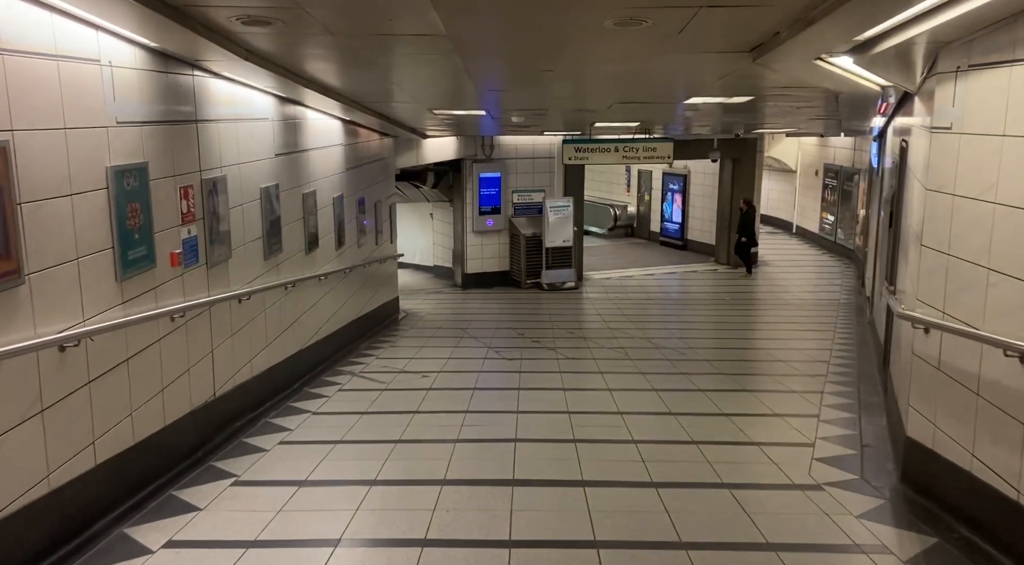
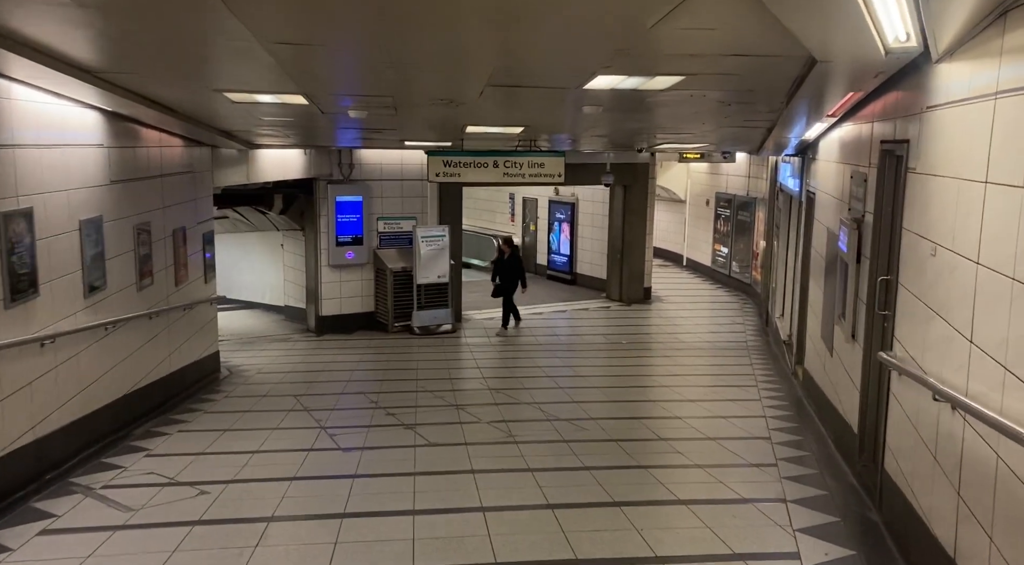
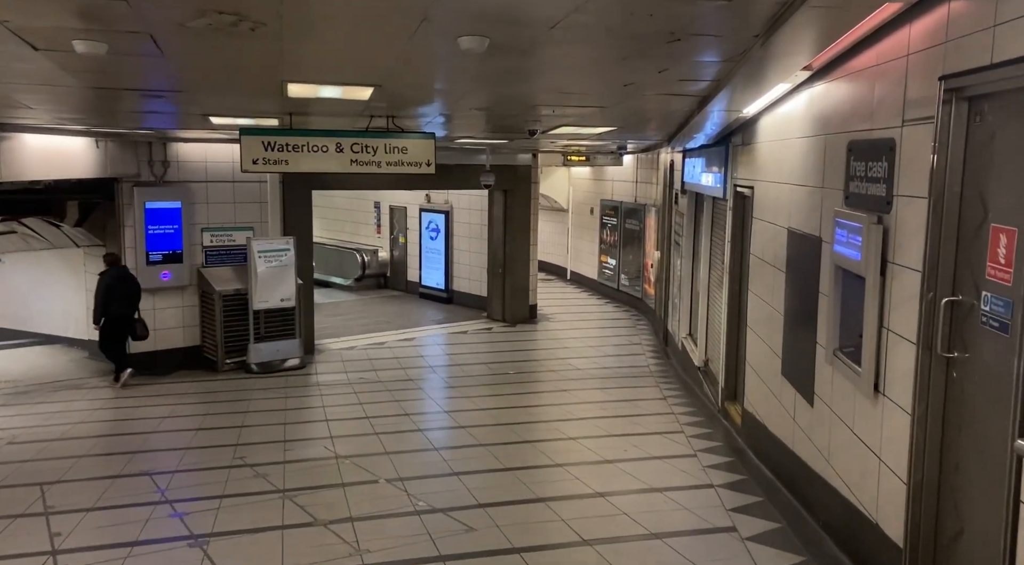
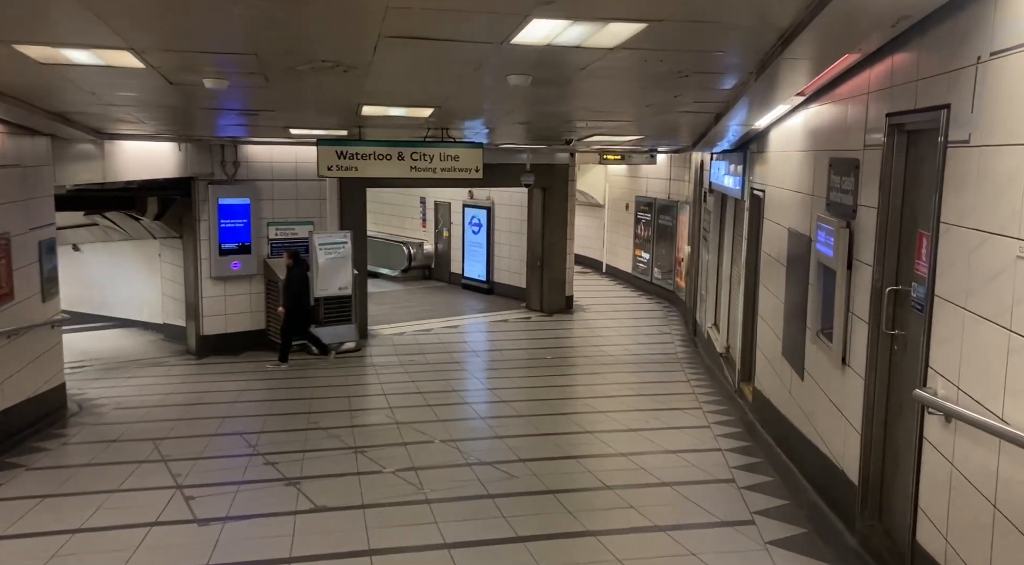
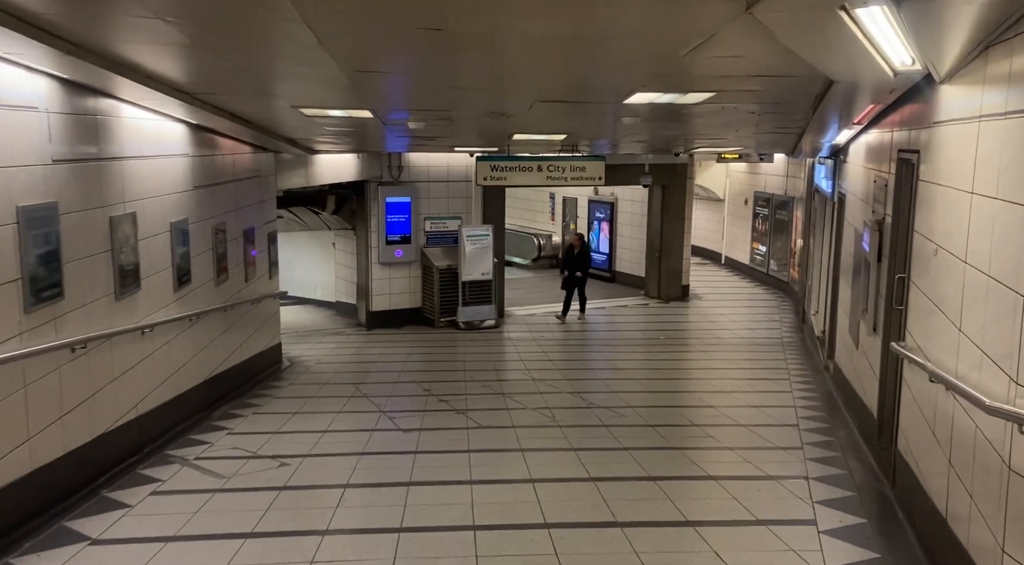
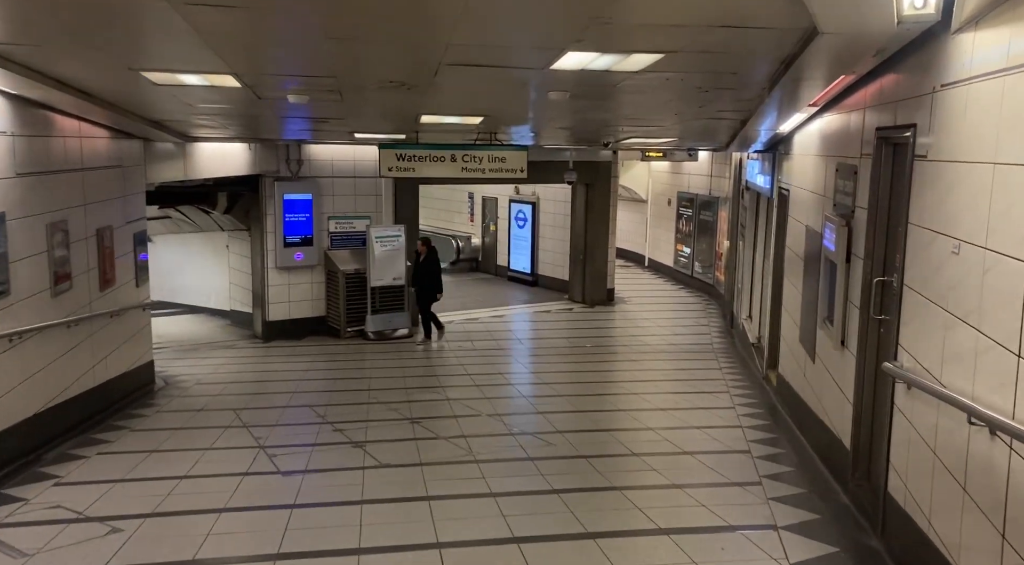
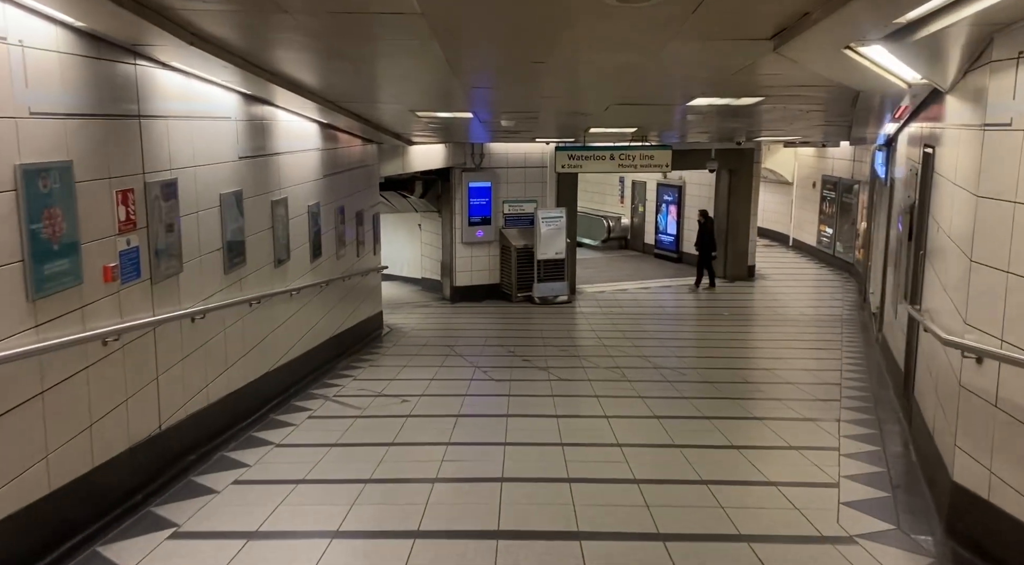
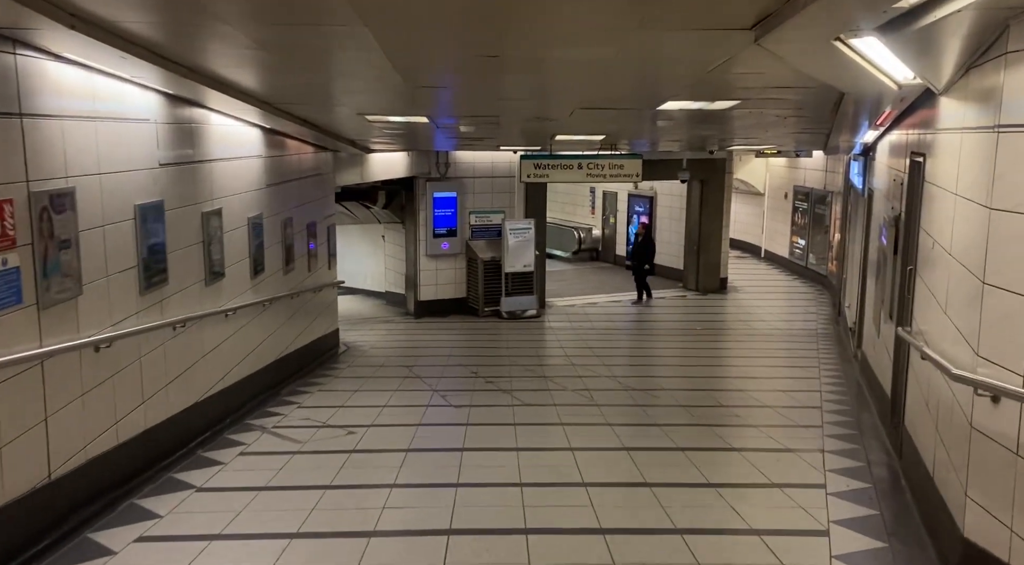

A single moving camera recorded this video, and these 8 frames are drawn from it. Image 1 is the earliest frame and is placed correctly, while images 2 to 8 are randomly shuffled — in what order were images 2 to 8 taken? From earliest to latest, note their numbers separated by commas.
7, 8, 5, 2, 6, 4, 3
